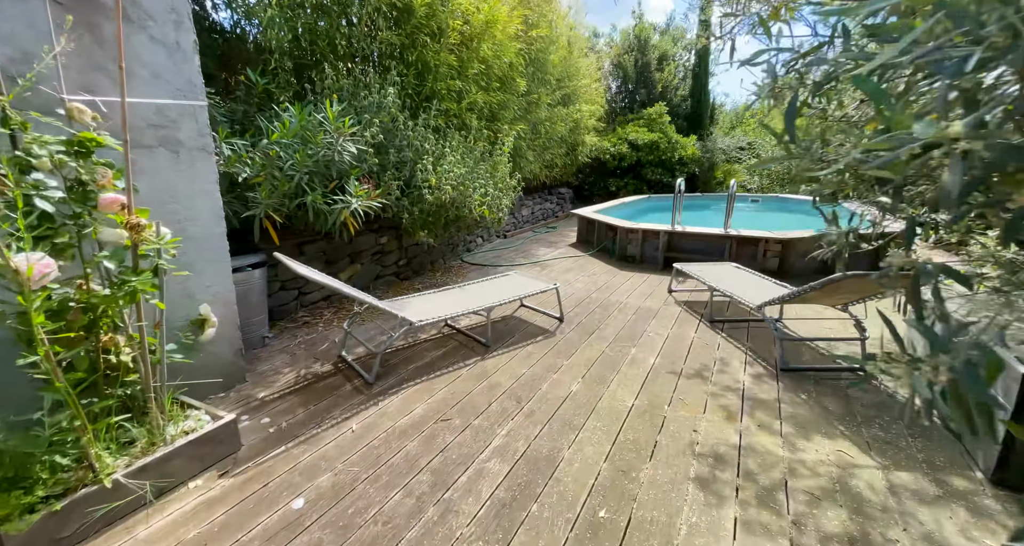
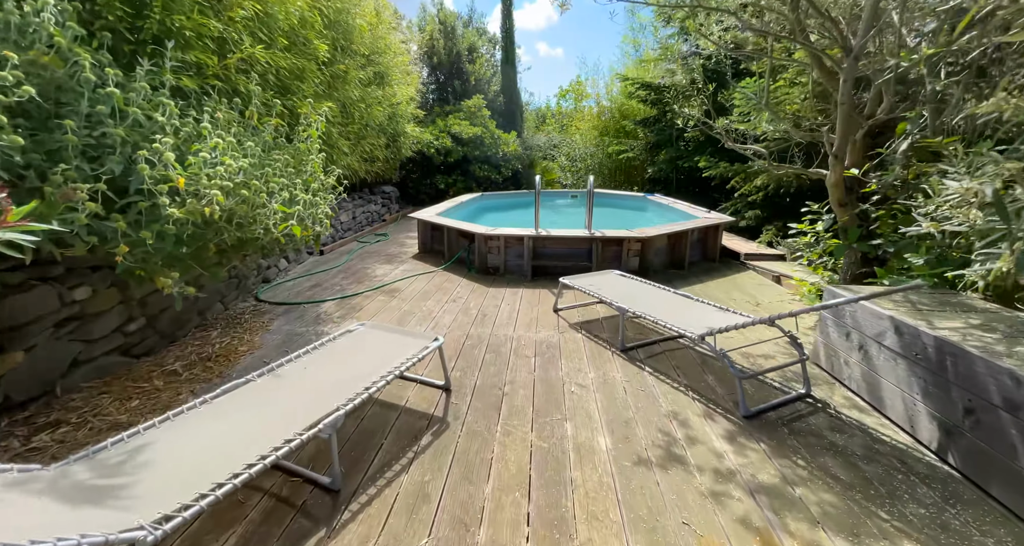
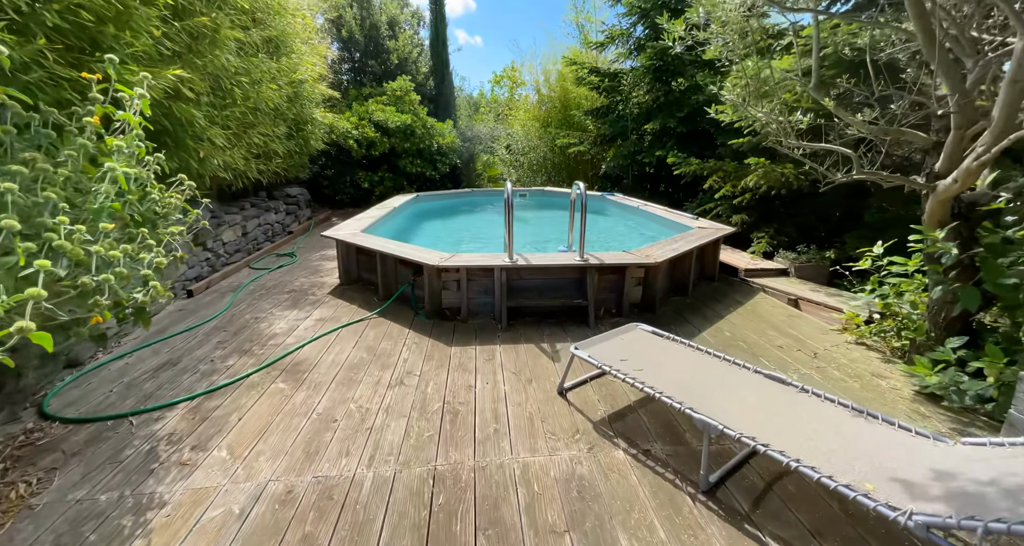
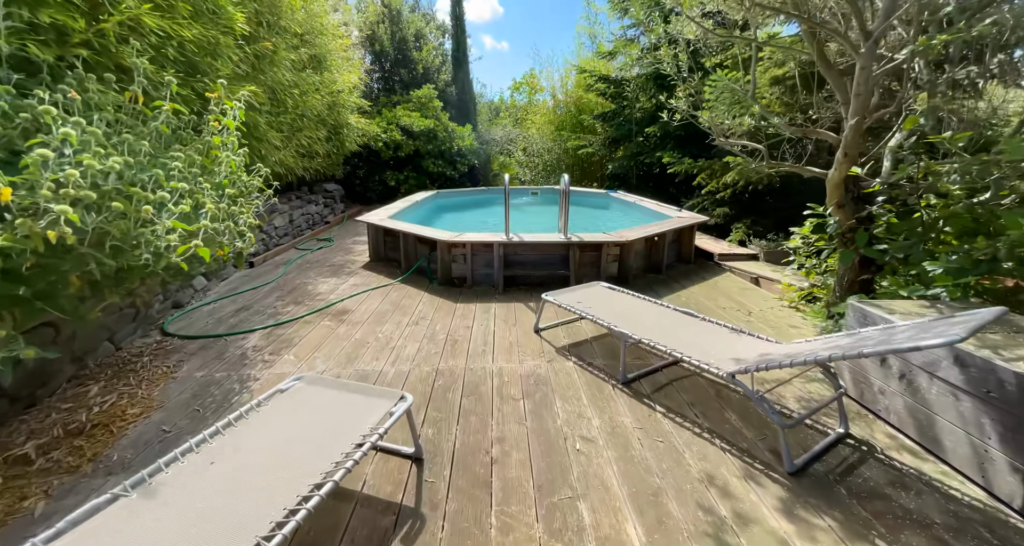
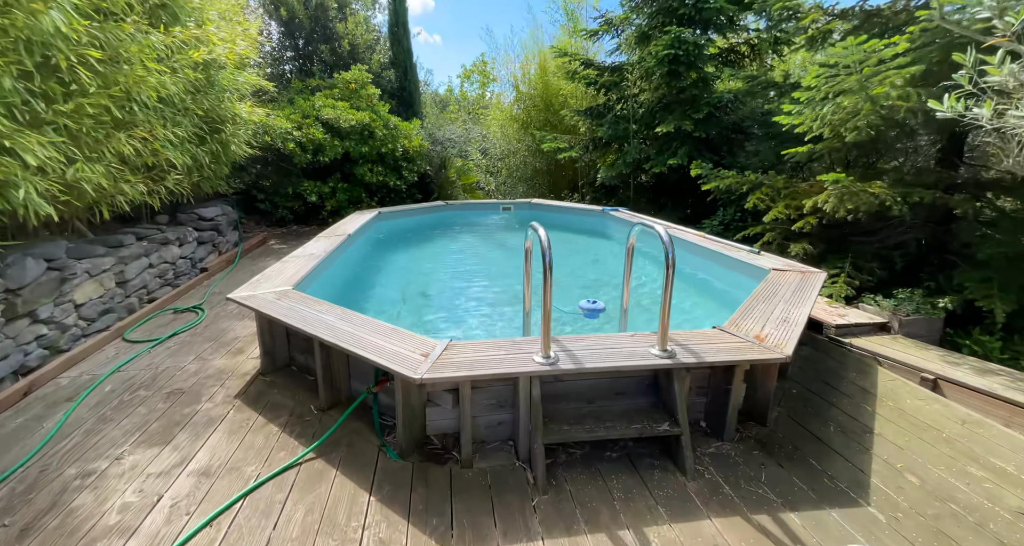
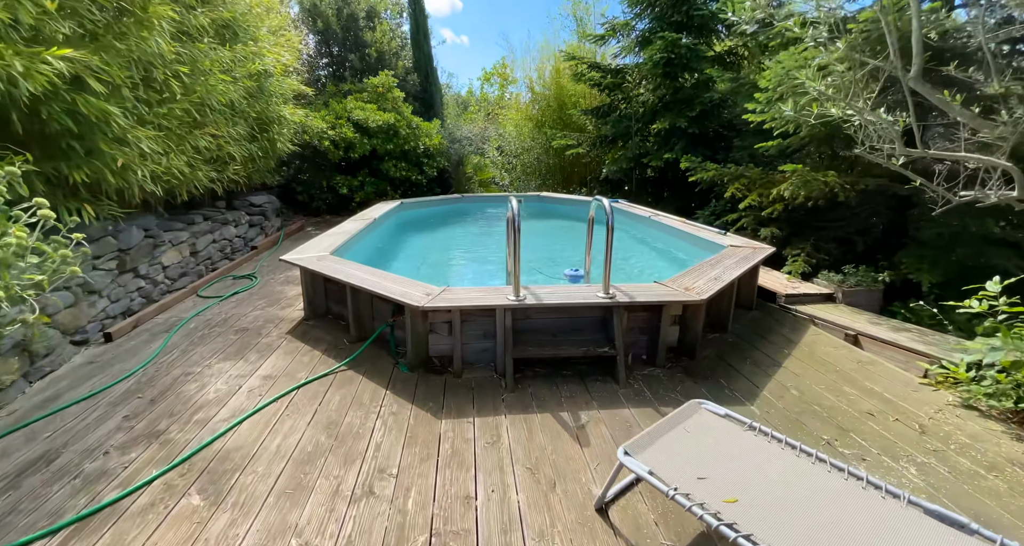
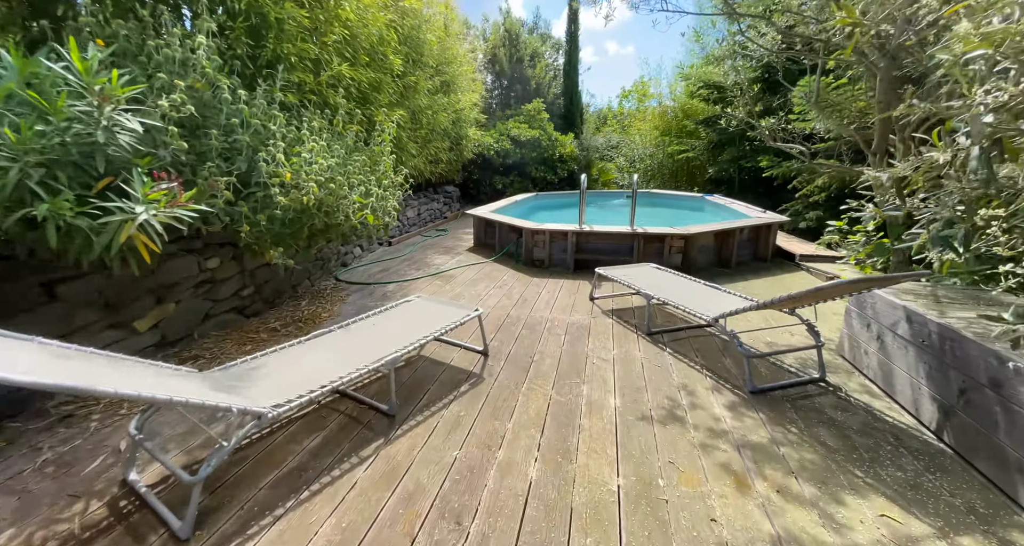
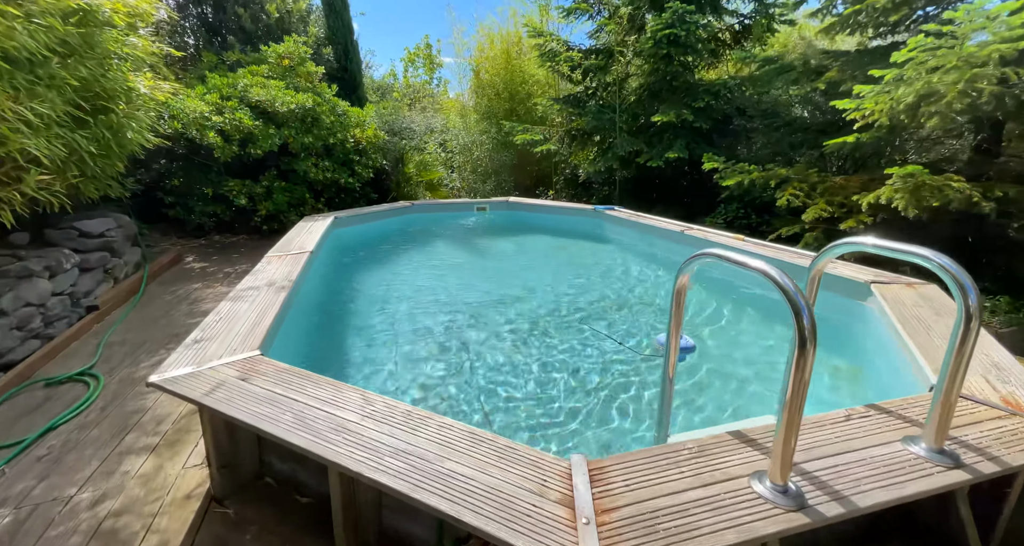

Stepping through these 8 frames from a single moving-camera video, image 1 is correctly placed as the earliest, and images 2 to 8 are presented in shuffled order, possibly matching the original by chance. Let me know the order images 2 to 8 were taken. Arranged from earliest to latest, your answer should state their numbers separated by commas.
7, 2, 4, 3, 6, 5, 8
